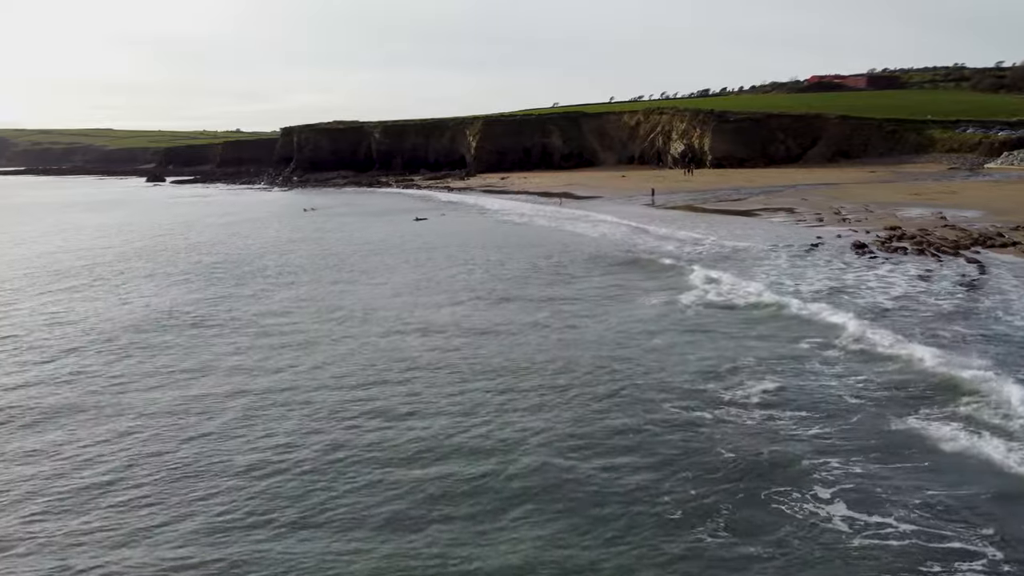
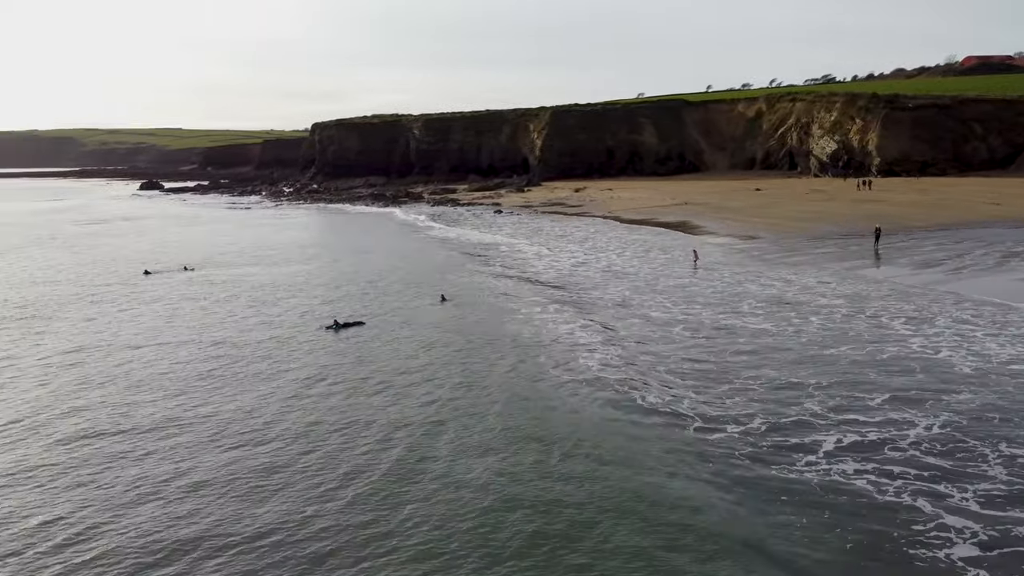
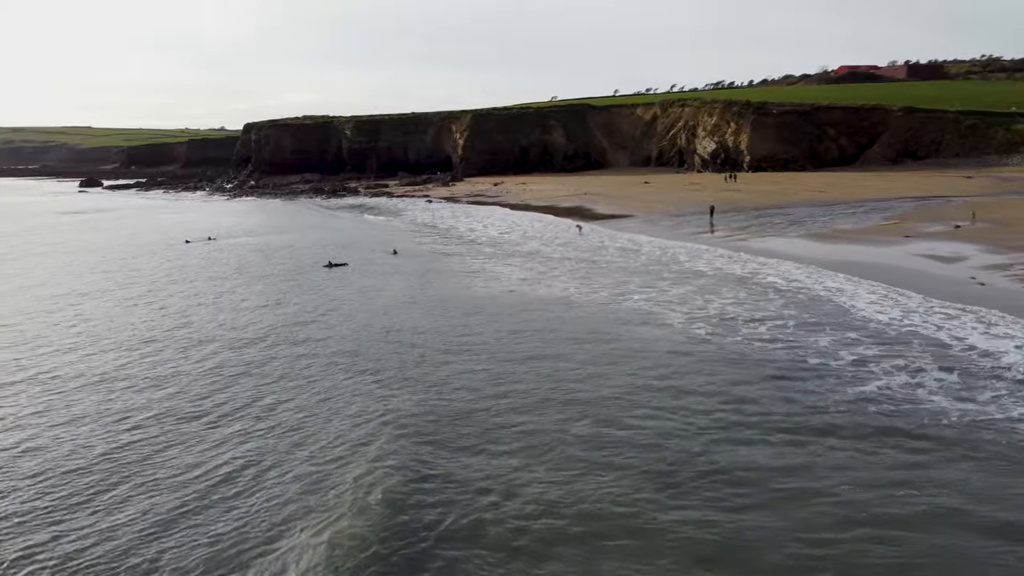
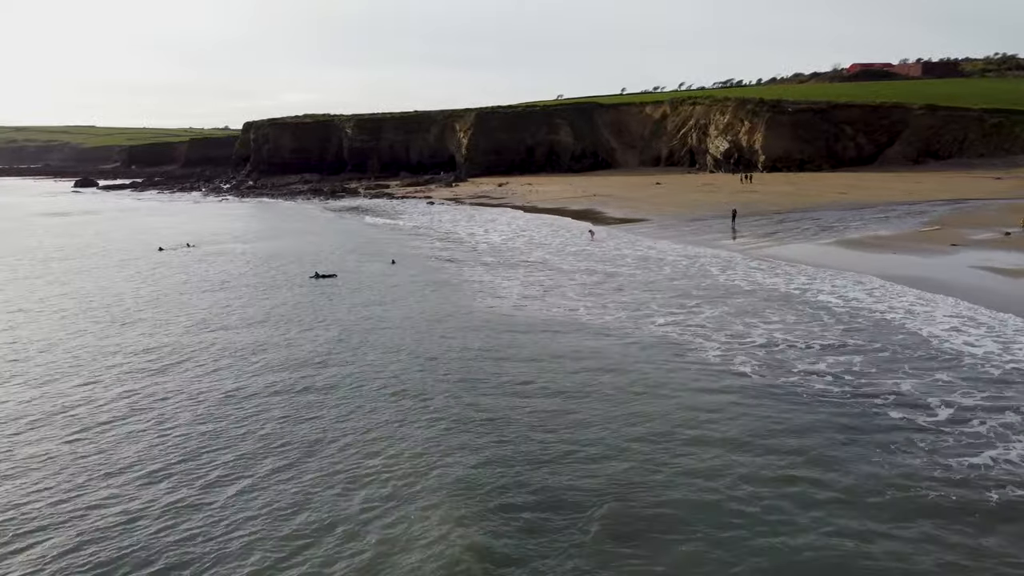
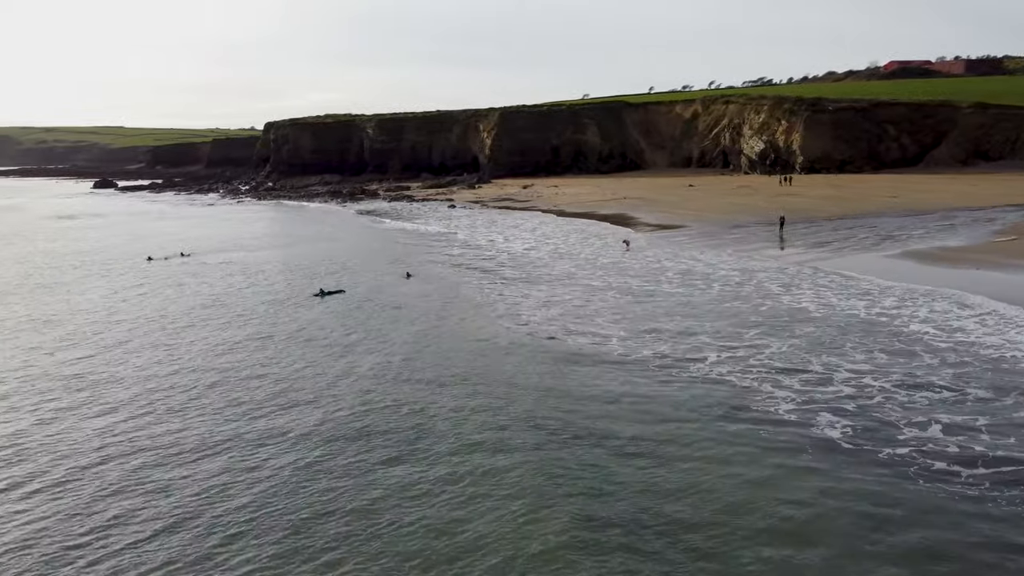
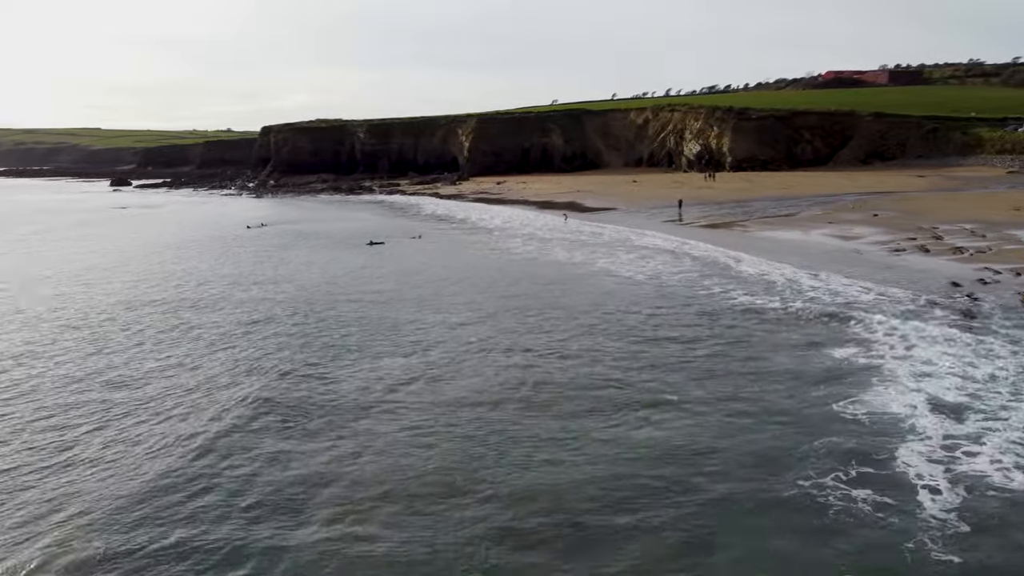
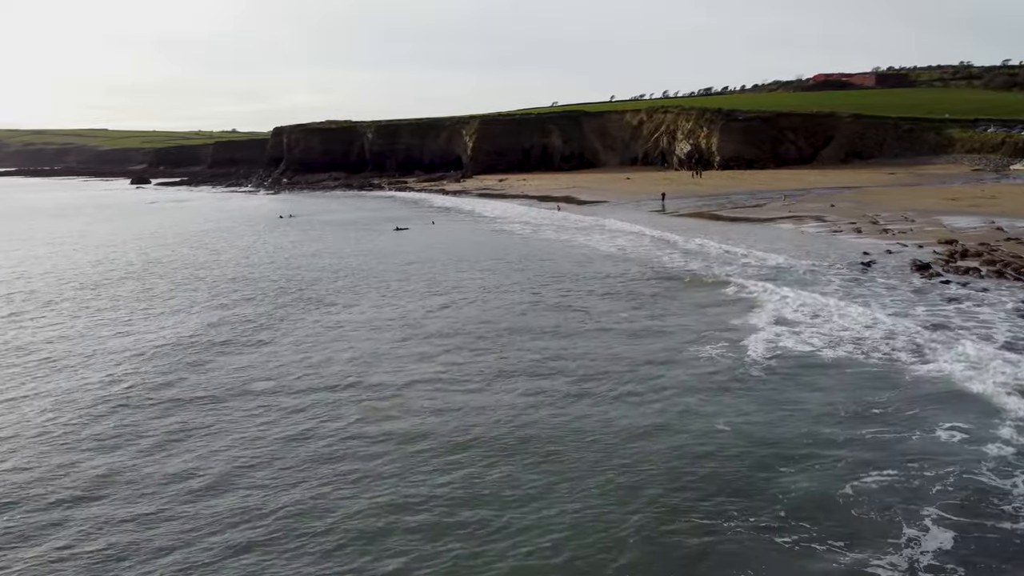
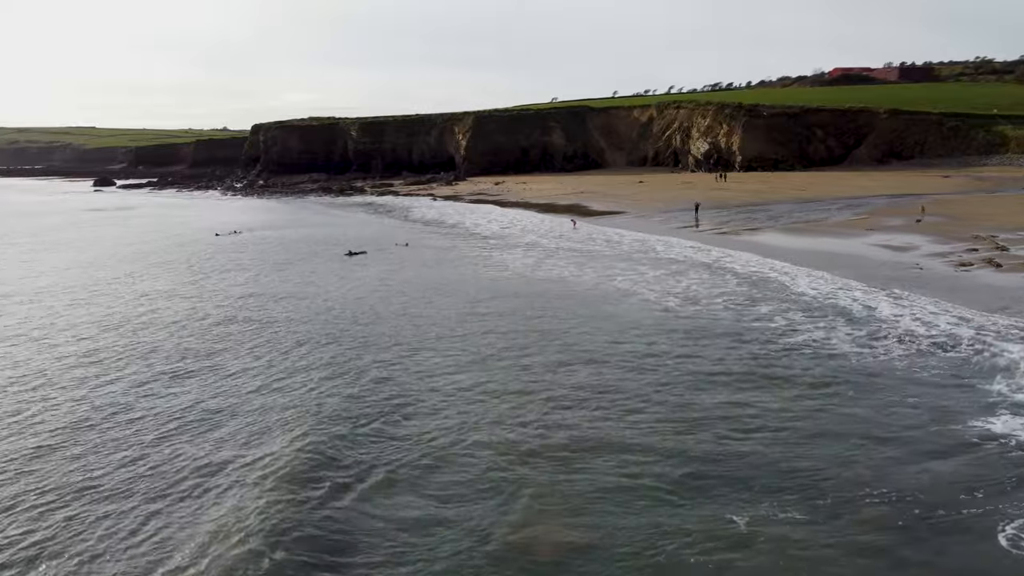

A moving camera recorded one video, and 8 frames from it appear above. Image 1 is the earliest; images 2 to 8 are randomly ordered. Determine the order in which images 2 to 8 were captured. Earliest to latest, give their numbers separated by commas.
7, 6, 8, 3, 4, 5, 2
